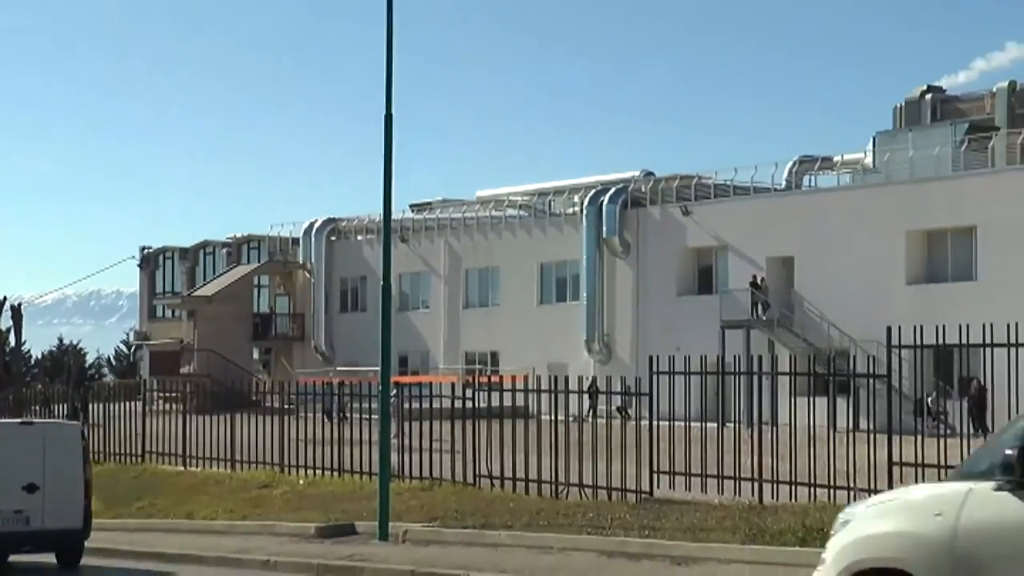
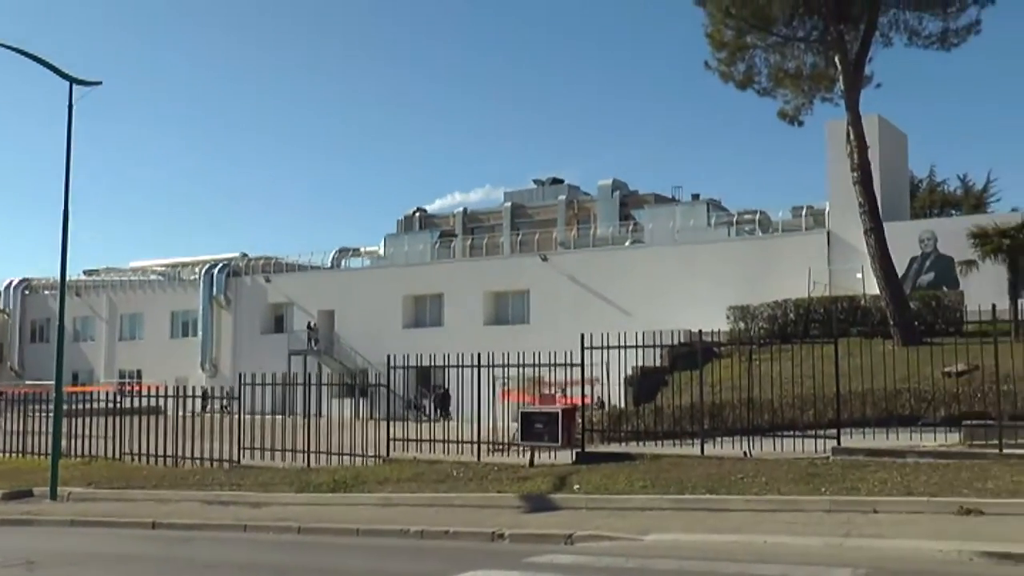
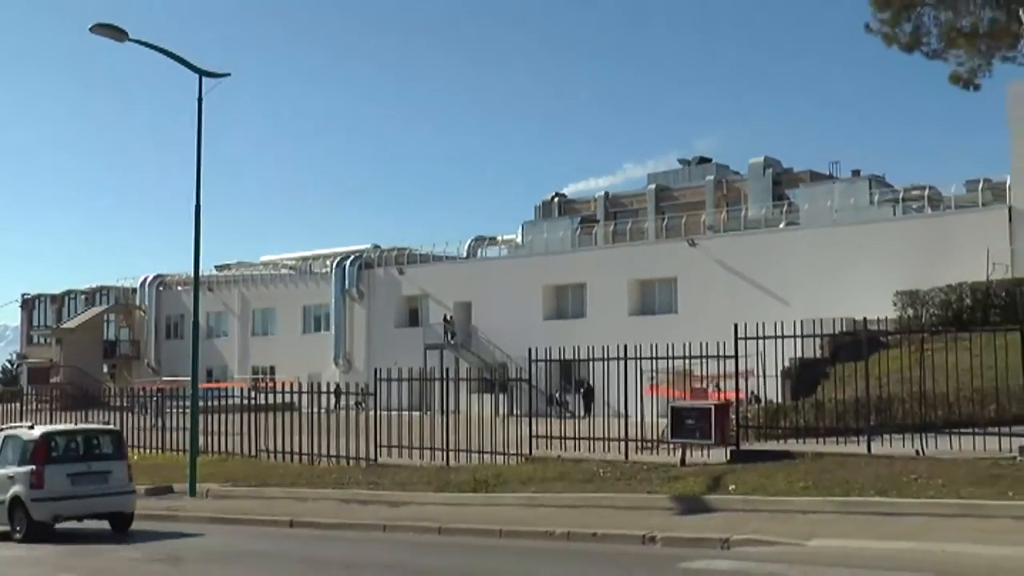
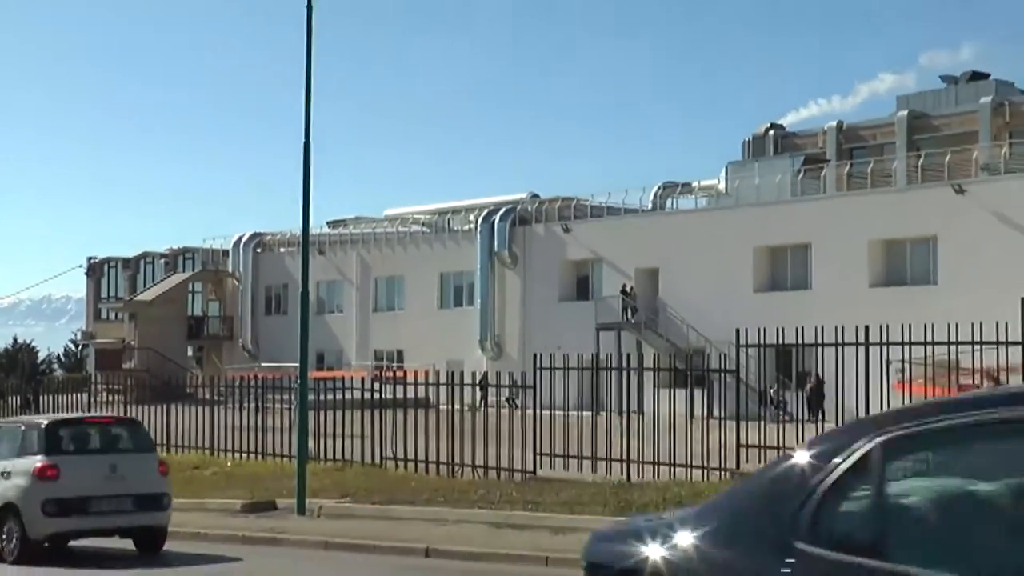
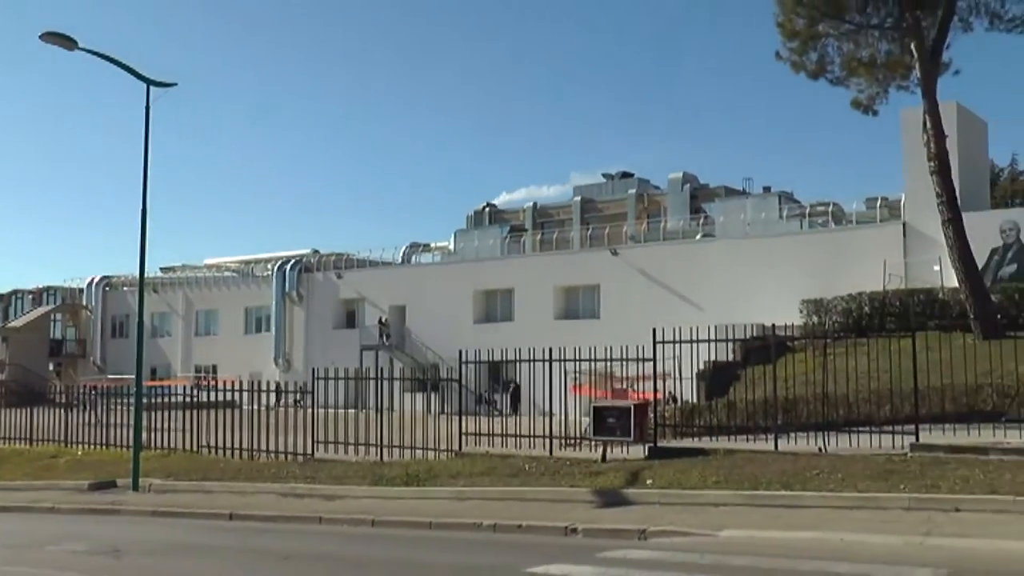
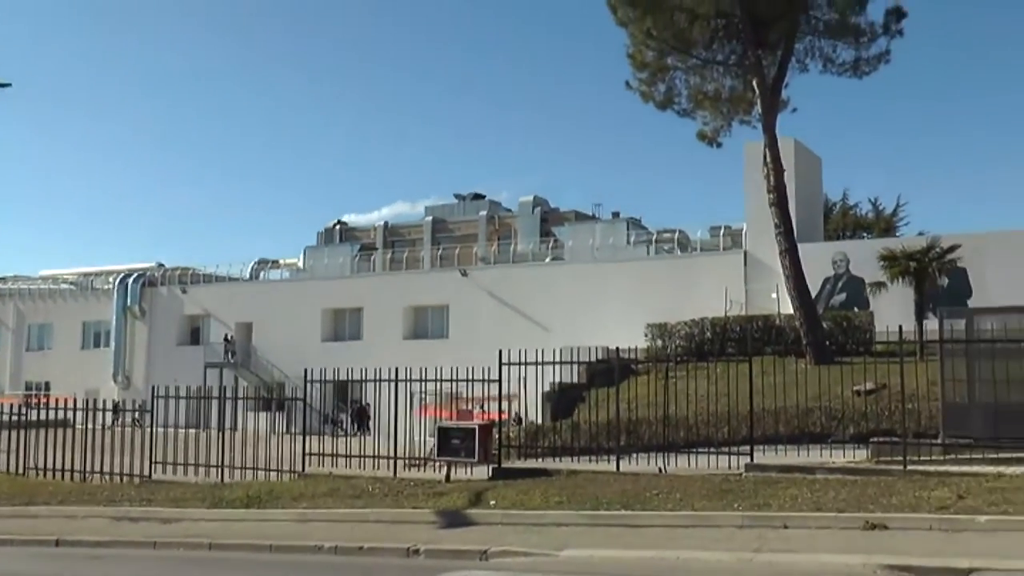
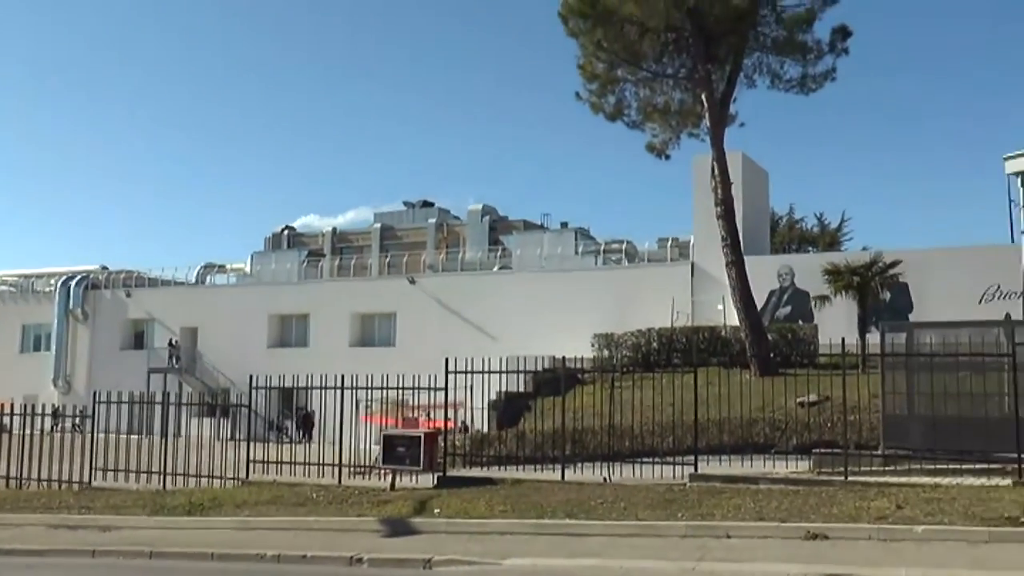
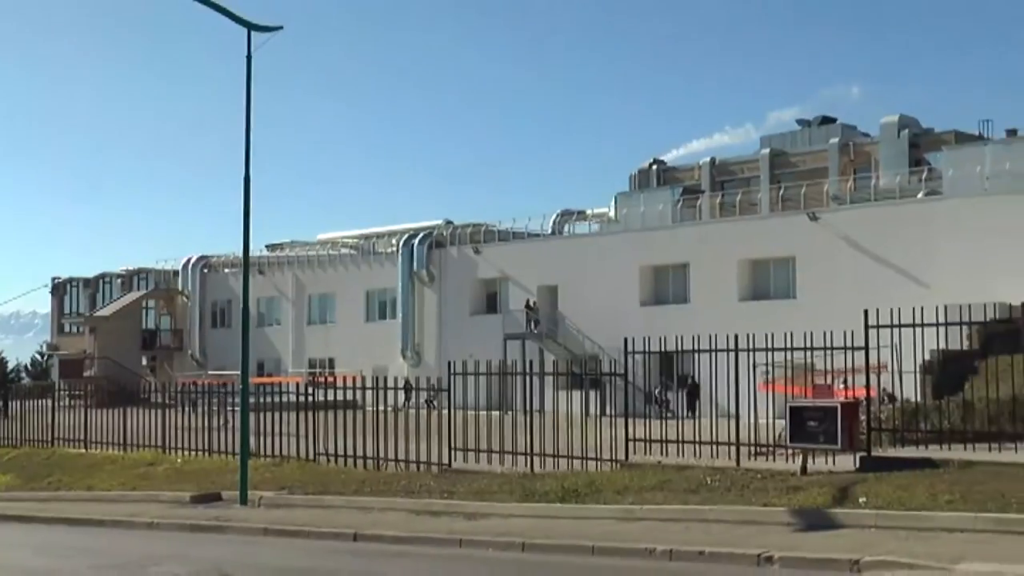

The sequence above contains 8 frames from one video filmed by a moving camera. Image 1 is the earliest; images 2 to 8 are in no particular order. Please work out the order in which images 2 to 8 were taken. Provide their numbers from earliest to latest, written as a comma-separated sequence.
4, 8, 3, 5, 2, 6, 7
